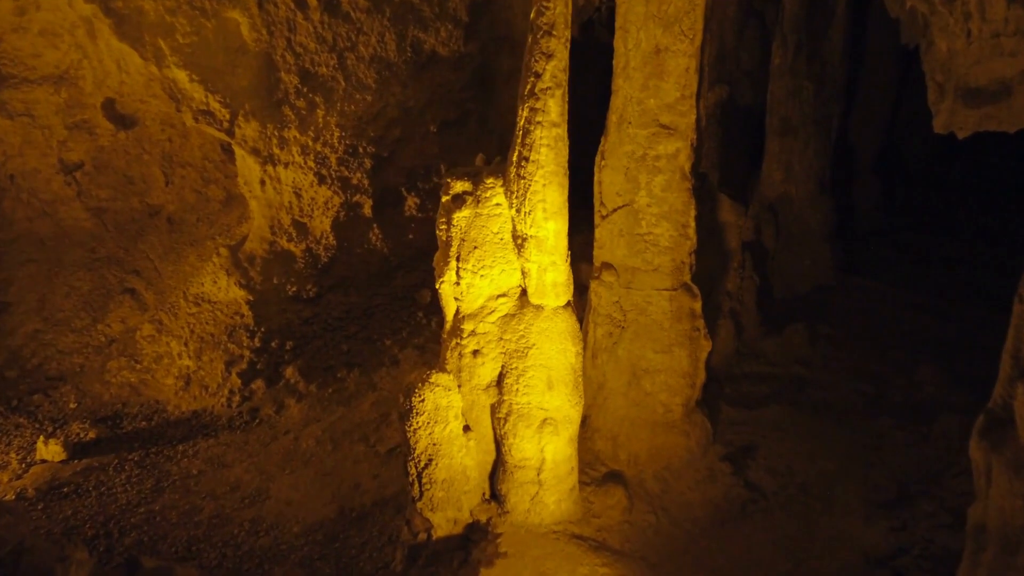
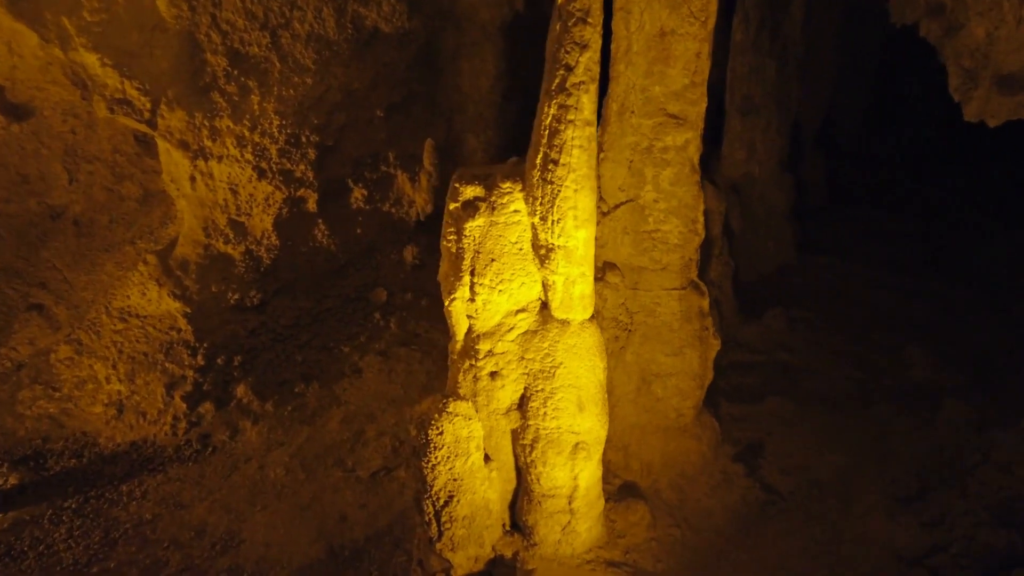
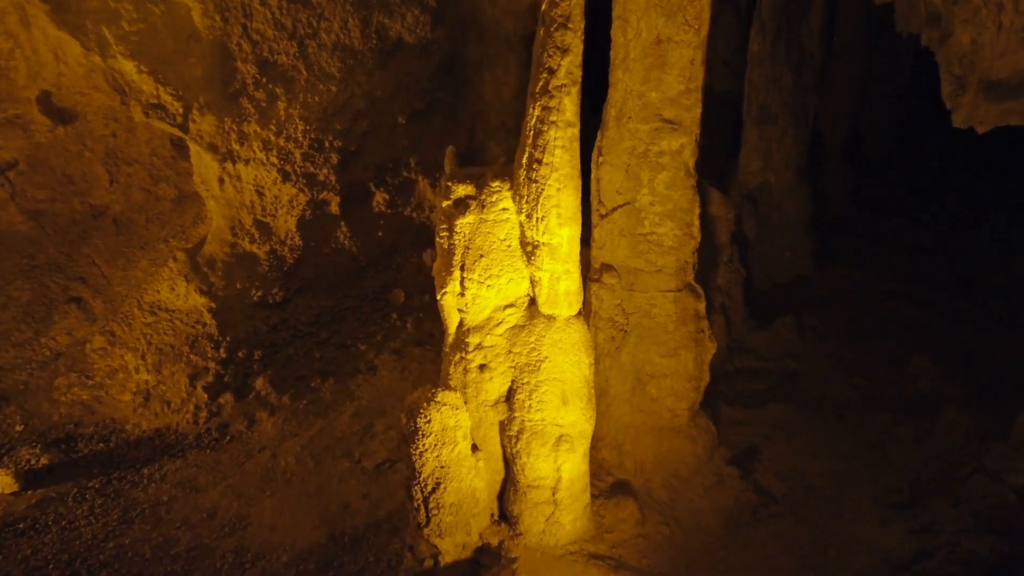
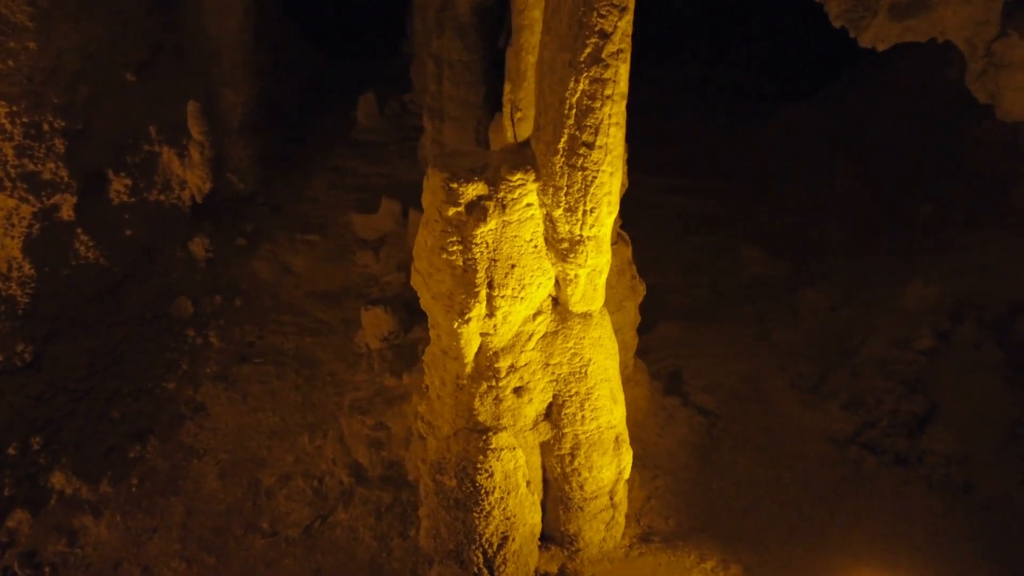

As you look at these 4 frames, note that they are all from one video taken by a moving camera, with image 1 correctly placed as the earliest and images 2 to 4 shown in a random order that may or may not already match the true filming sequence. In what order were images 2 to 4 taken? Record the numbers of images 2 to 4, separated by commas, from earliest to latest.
3, 2, 4
